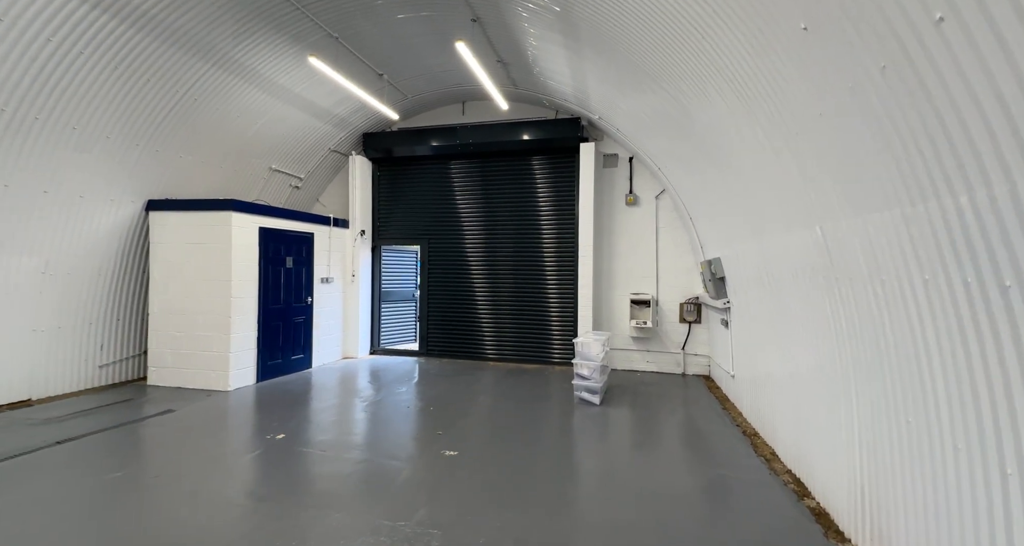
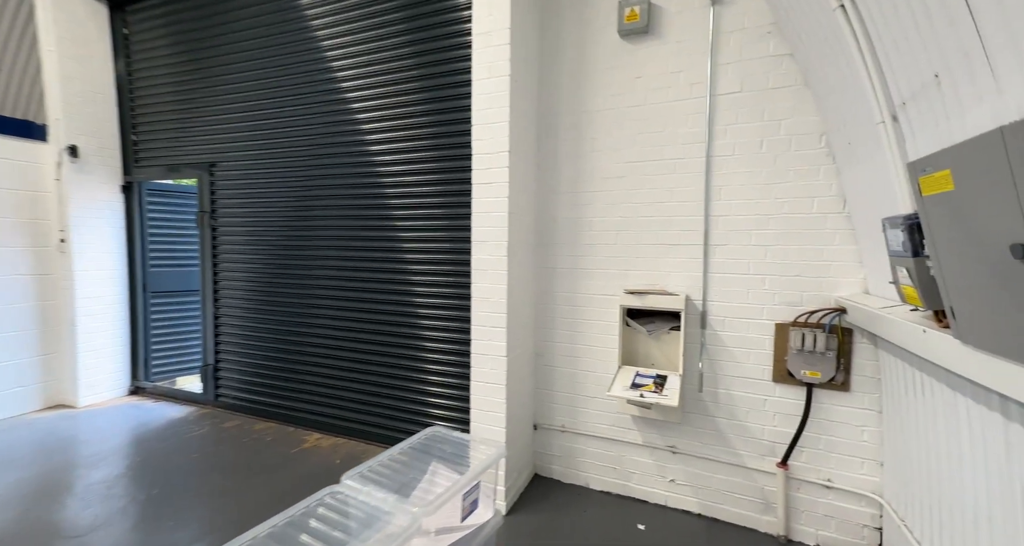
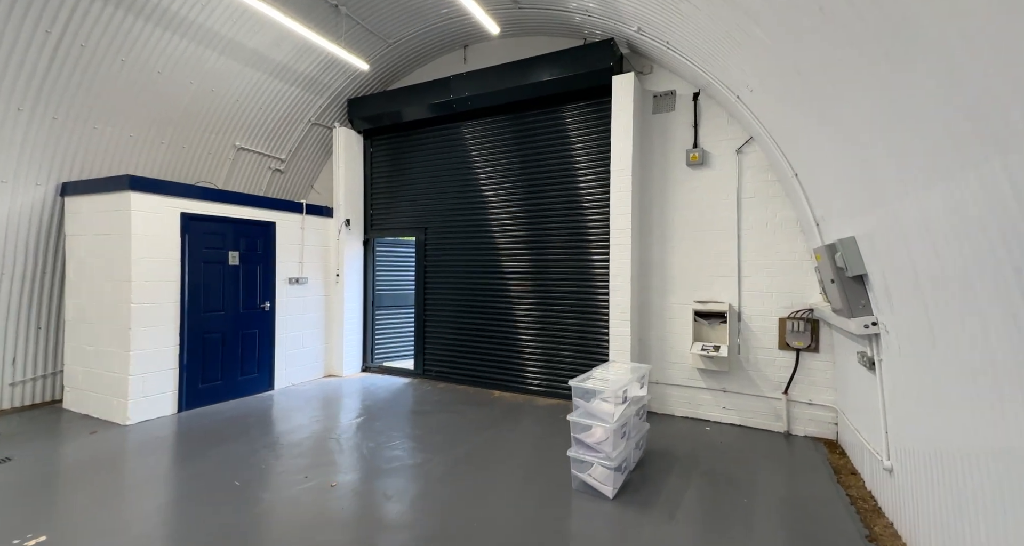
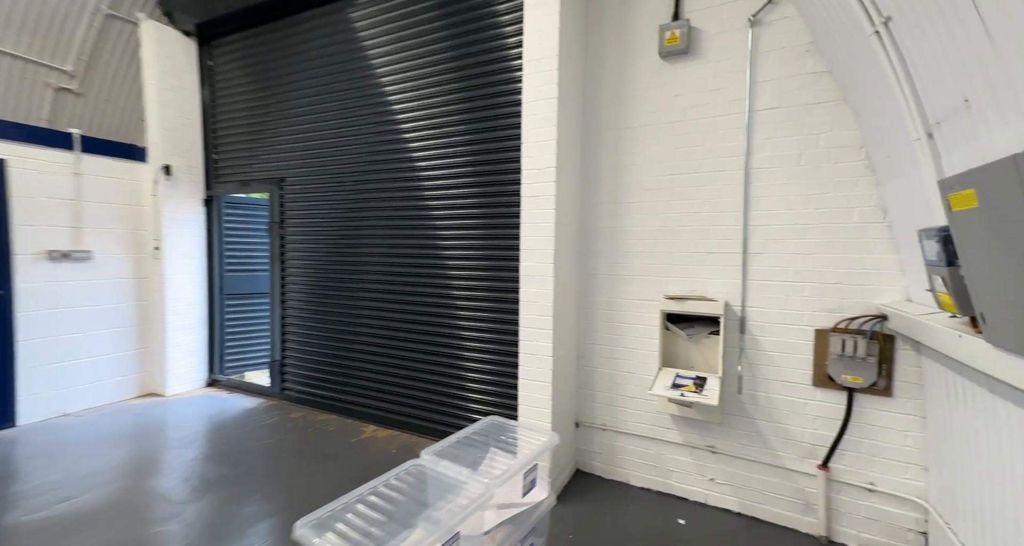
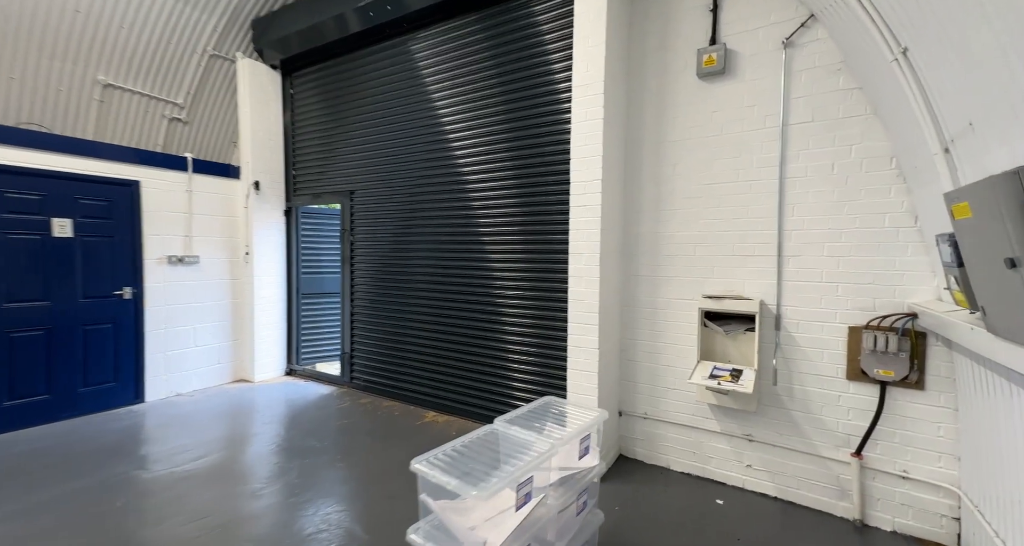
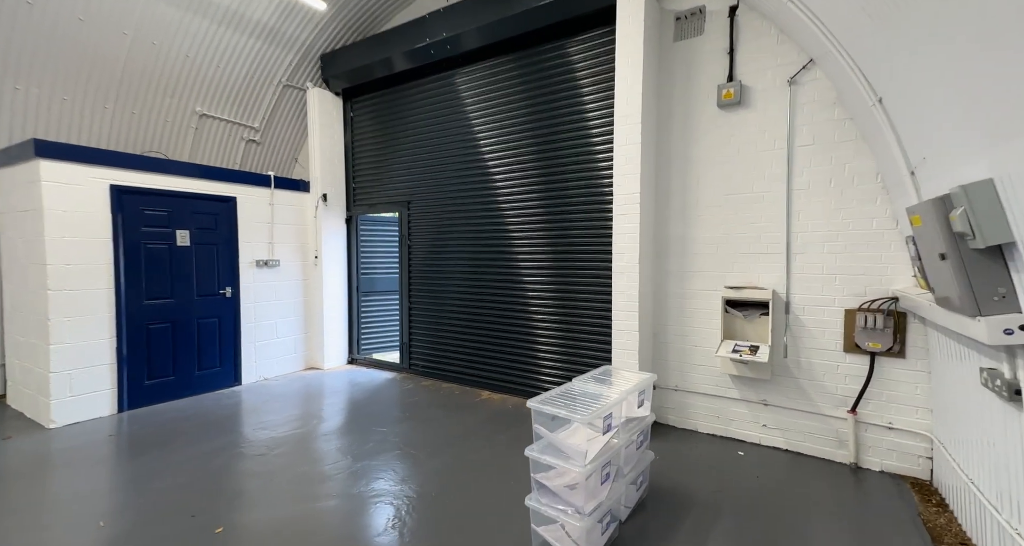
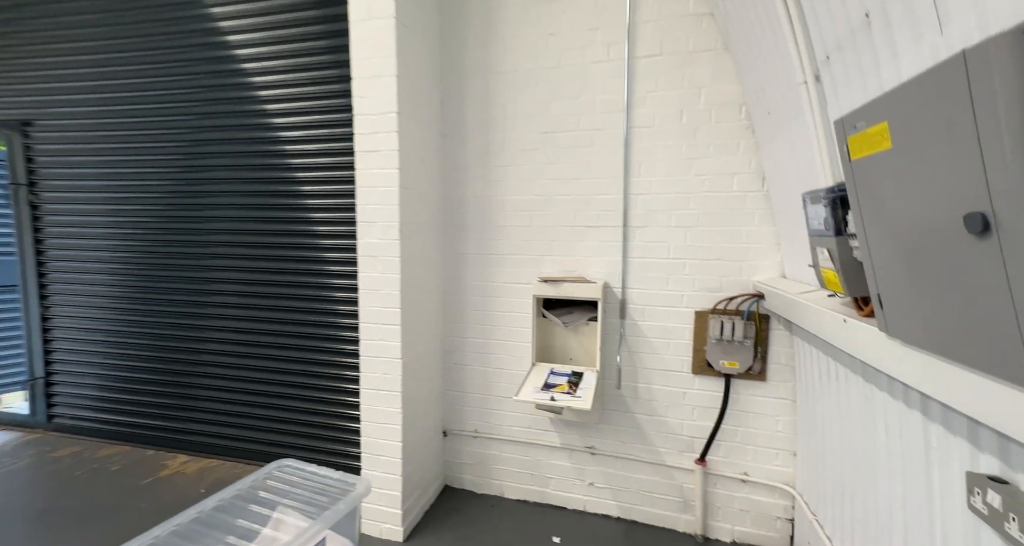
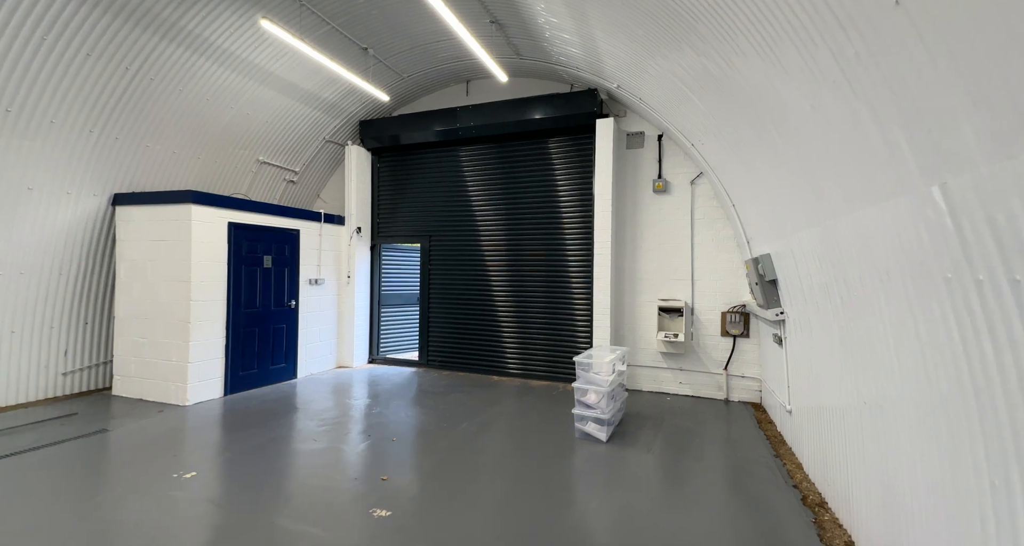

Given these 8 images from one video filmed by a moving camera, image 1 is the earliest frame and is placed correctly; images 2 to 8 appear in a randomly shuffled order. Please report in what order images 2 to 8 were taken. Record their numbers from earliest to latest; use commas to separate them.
8, 3, 6, 5, 4, 2, 7
